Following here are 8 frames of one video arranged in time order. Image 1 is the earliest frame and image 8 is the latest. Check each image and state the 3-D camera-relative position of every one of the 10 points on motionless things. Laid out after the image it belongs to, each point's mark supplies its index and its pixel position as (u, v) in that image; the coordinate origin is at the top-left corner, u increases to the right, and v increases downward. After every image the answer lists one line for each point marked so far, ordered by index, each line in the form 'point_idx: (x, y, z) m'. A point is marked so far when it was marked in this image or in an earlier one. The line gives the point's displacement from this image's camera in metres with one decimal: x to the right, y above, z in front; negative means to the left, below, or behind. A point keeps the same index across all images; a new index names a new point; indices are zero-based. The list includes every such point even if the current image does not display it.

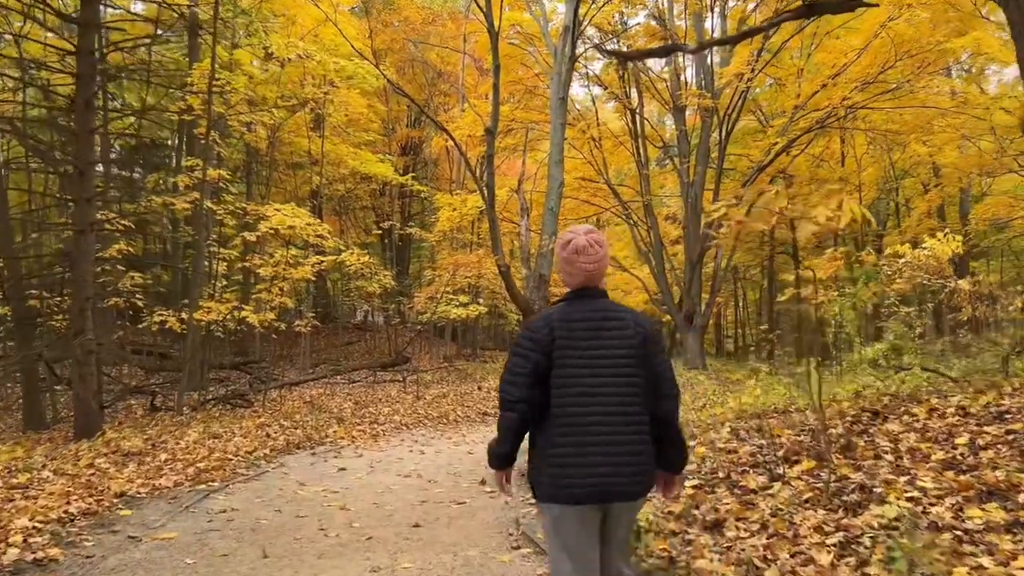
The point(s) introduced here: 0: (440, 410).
0: (-1.0, -1.8, +10.1) m
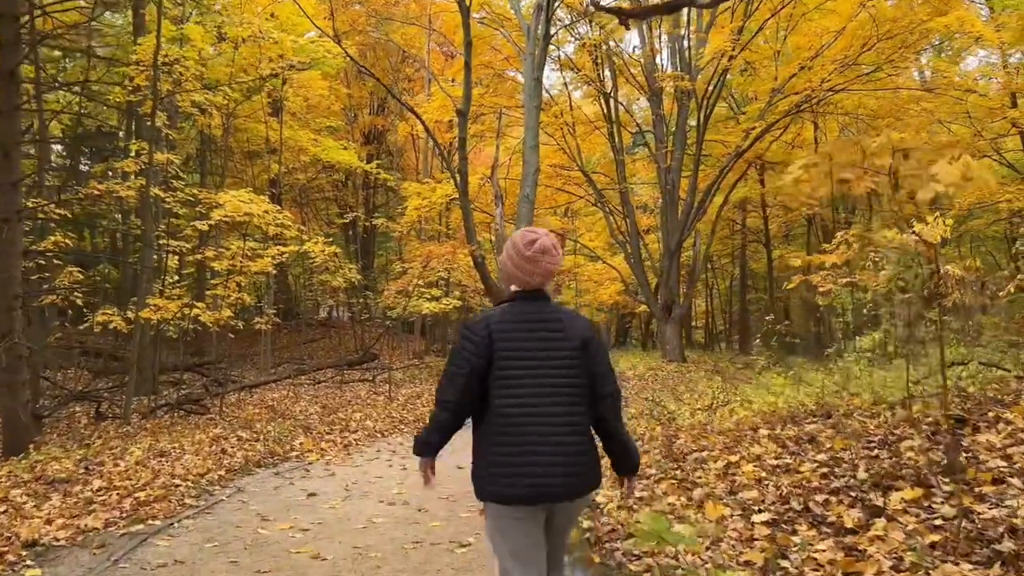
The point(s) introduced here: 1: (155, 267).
0: (-1.3, -1.7, +9.4) m
1: (-6.5, +0.4, +12.6) m
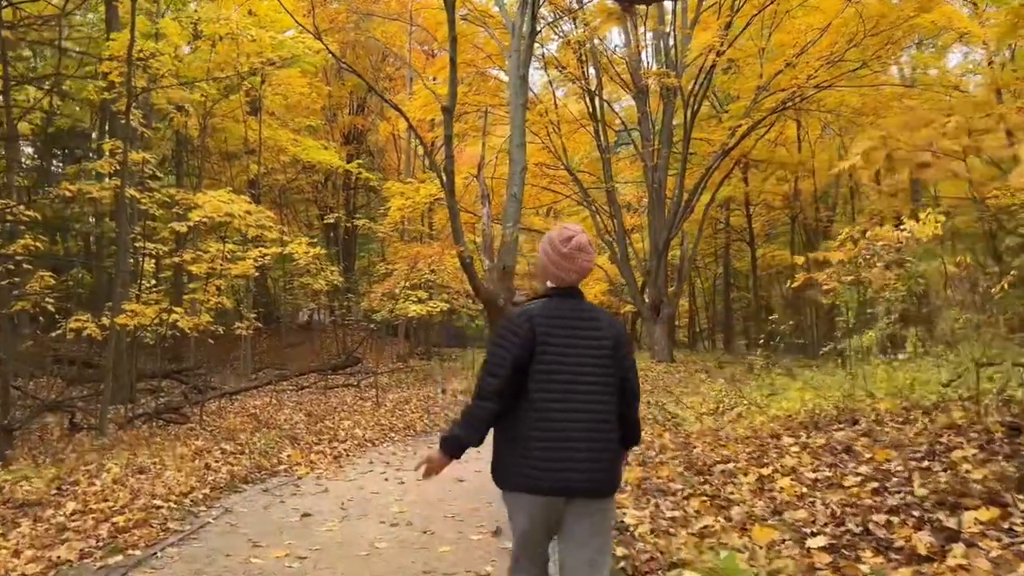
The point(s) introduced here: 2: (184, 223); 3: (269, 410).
0: (-1.4, -1.8, +9.1) m
1: (-6.7, +0.3, +12.1) m
2: (-5.2, +1.1, +10.8) m
3: (-3.8, -1.9, +10.8) m
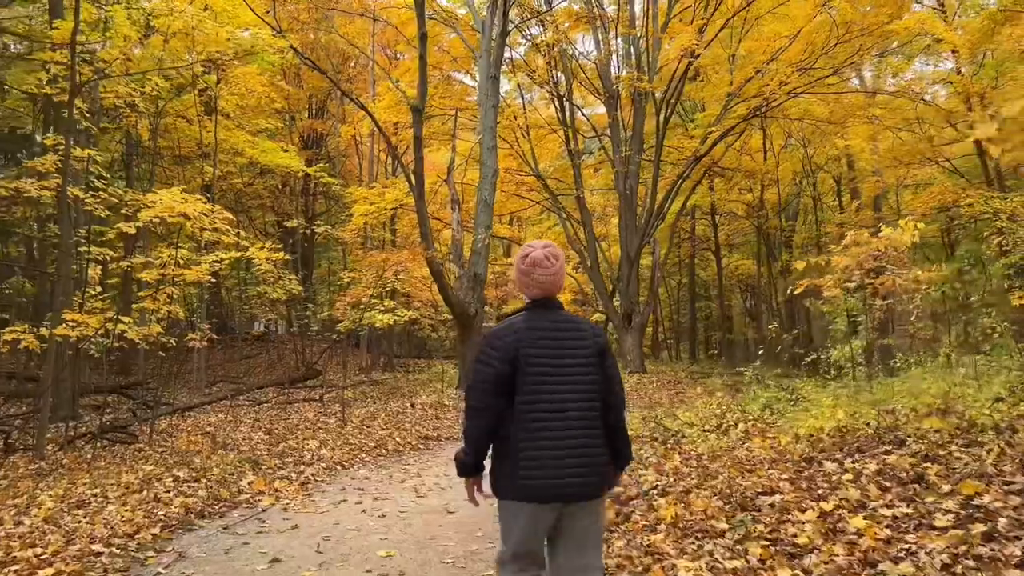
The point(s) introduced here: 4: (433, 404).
0: (-1.7, -1.9, +8.5) m
1: (-7.2, +0.2, +11.2) m
2: (-5.6, +0.9, +10.0) m
3: (-4.2, -2.1, +10.0) m
4: (-1.3, -1.9, +11.5) m
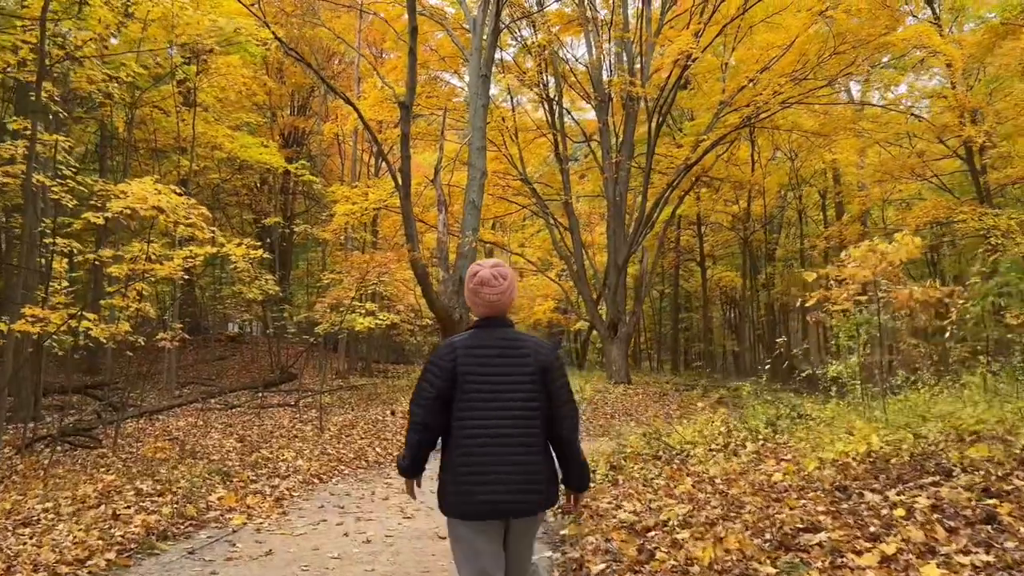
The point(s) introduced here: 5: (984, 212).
0: (-1.8, -1.9, +8.1) m
1: (-7.4, +0.2, +10.7) m
2: (-5.7, +1.0, +9.5) m
3: (-4.4, -2.0, +9.5) m
4: (-1.6, -2.0, +11.1) m
5: (+8.6, +1.4, +12.6) m
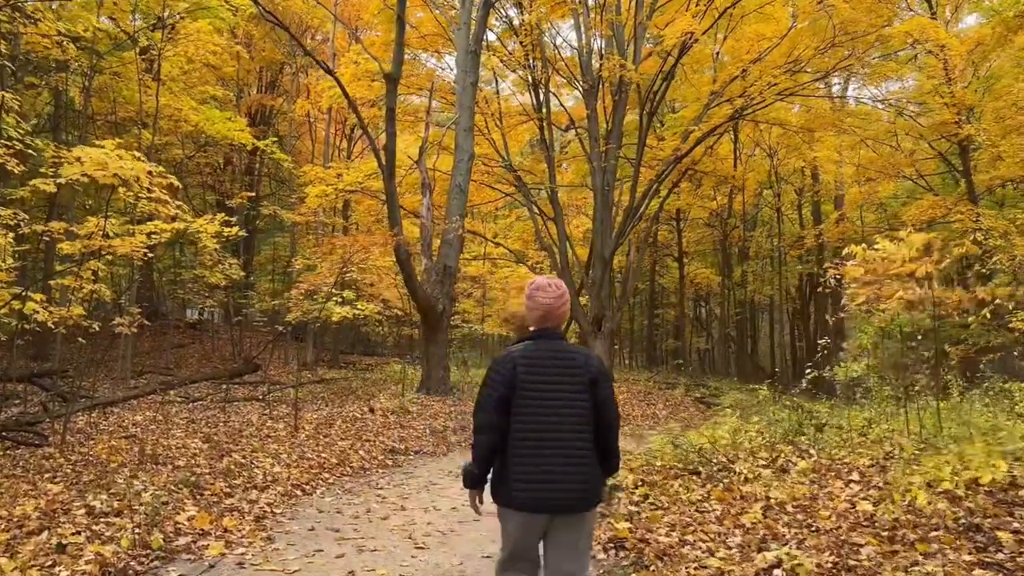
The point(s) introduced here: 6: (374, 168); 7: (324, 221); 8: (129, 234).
0: (-1.9, -1.7, +7.3) m
1: (-7.5, +0.5, +9.6) m
2: (-5.7, +1.2, +8.5) m
3: (-4.5, -1.8, +8.7) m
4: (-1.8, -1.8, +10.3) m
5: (+8.4, +1.3, +12.4) m
6: (-3.2, +2.8, +16.1) m
7: (-5.0, +1.8, +18.2) m
8: (-5.5, +0.8, +10.0) m
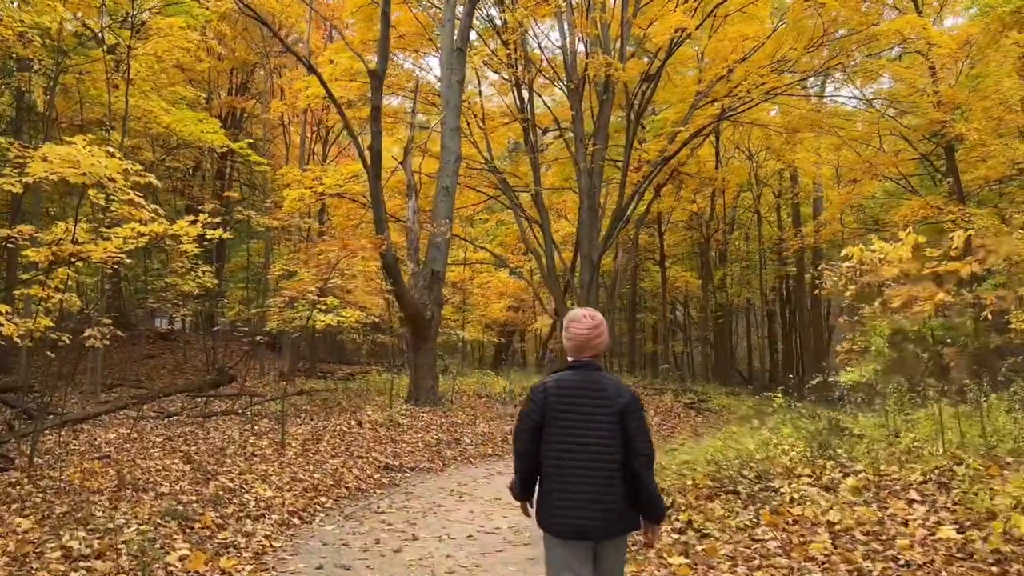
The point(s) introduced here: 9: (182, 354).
0: (-1.8, -1.8, +6.9) m
1: (-7.6, +0.4, +8.9) m
2: (-5.8, +1.1, +7.9) m
3: (-4.5, -1.9, +8.1) m
4: (-1.8, -1.9, +9.9) m
5: (+8.2, +1.3, +12.3) m
6: (-3.6, +2.7, +15.6) m
7: (-5.4, +1.6, +17.7) m
8: (-5.6, +0.6, +9.4) m
9: (-9.3, -1.9, +19.4) m
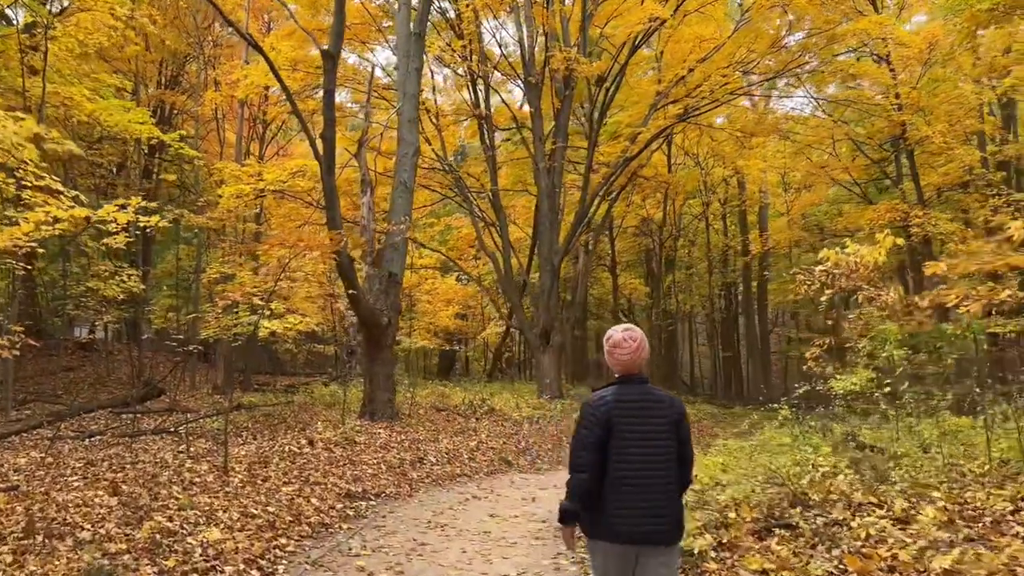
0: (-2.0, -1.8, +5.9) m
1: (-7.9, +0.3, +7.5) m
2: (-6.0, +1.1, +6.6) m
3: (-4.8, -2.0, +6.9) m
4: (-2.3, -2.0, +8.9) m
5: (+7.5, +1.3, +12.3) m
6: (-4.5, +2.6, +14.5) m
7: (-6.5, +1.4, +16.4) m
8: (-6.0, +0.6, +8.1) m
9: (-10.5, -2.0, +17.7) m
